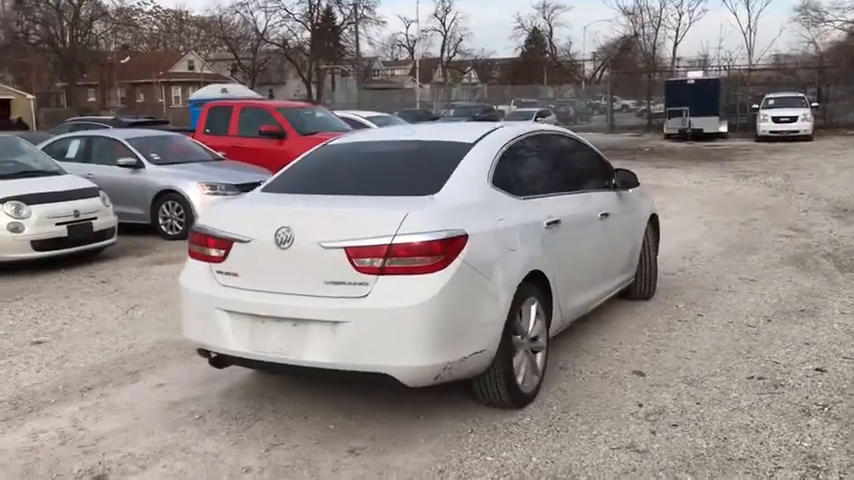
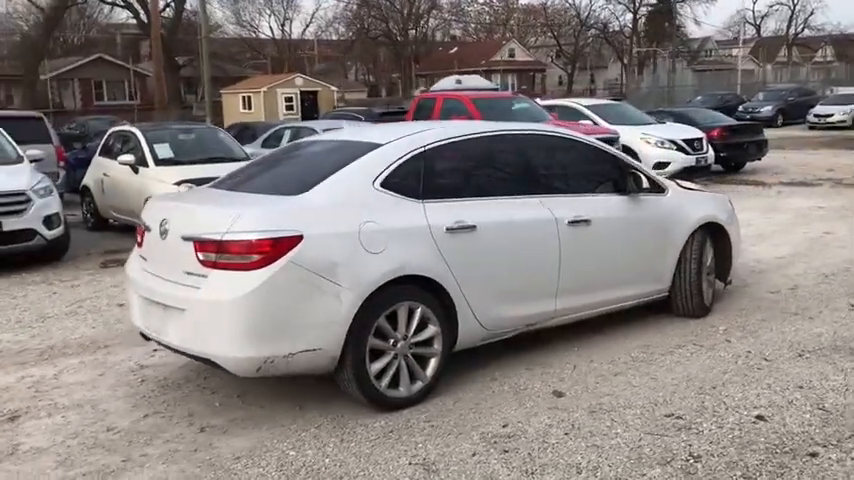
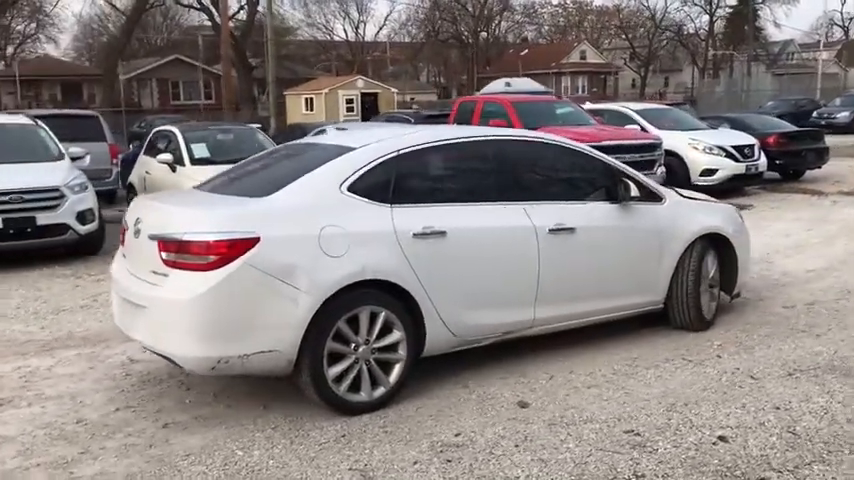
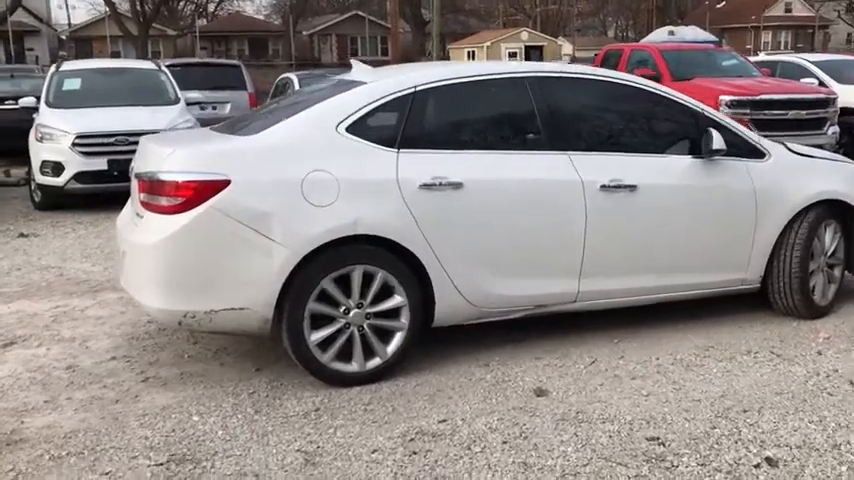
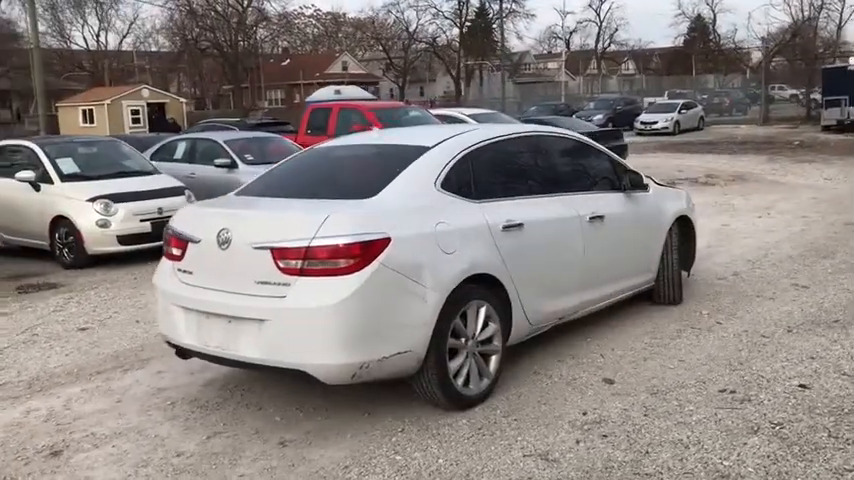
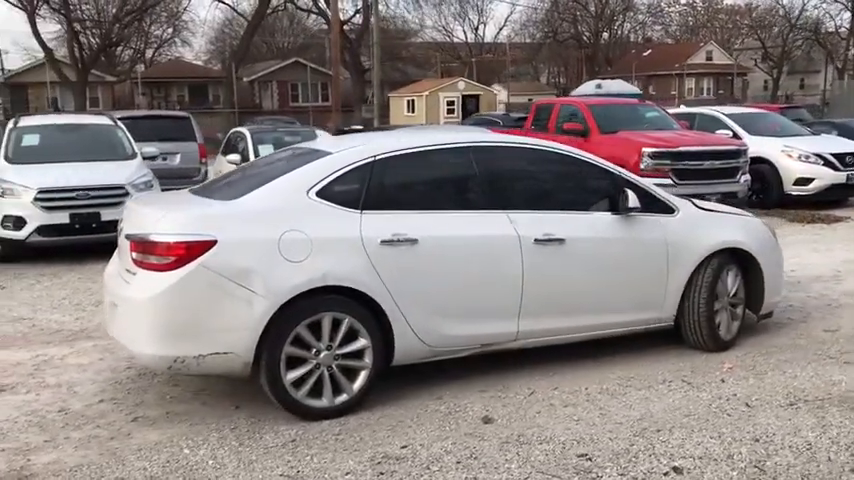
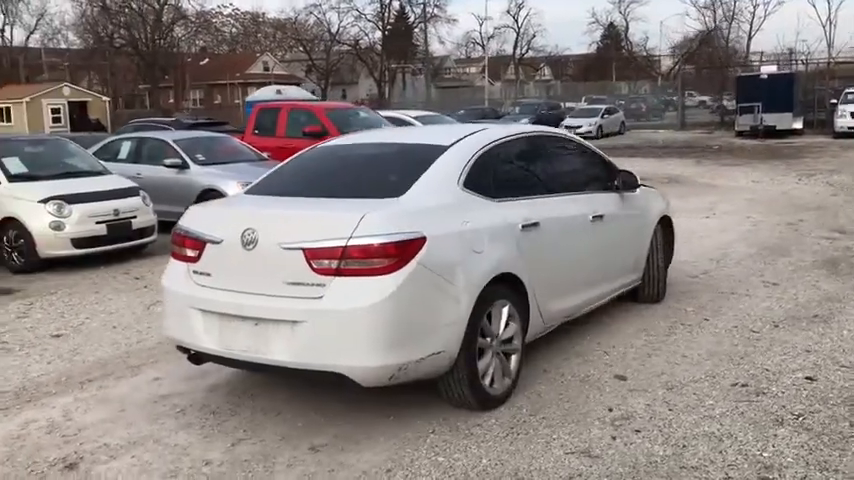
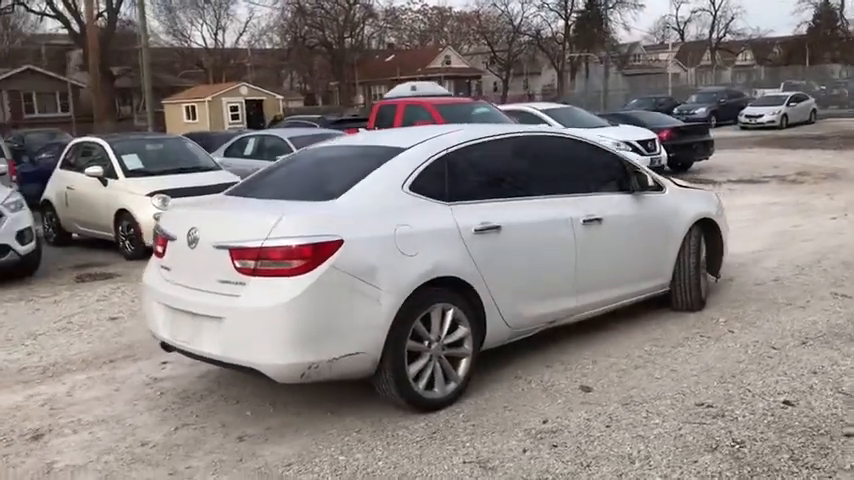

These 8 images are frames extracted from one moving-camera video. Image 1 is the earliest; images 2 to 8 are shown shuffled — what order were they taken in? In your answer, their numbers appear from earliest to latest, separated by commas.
7, 5, 8, 2, 3, 6, 4
